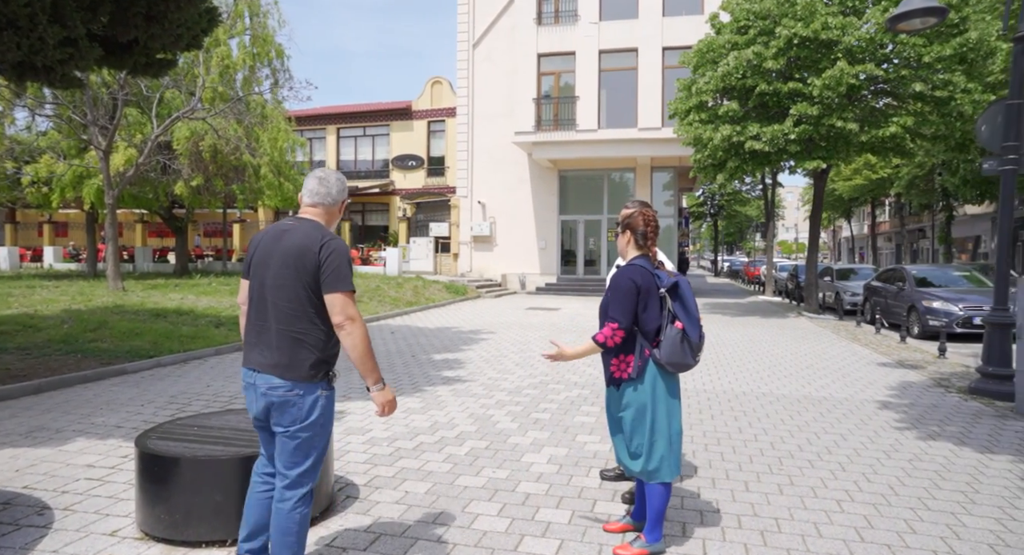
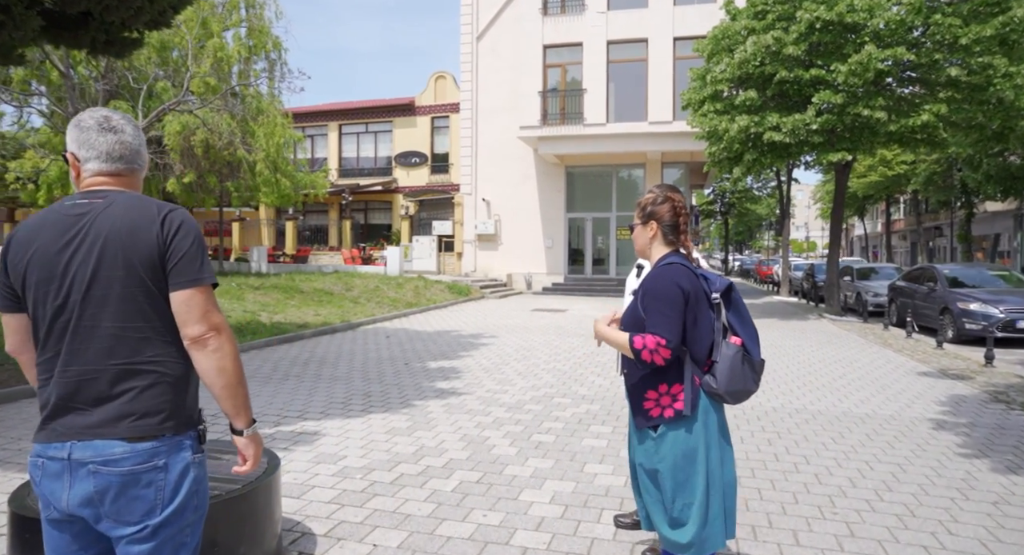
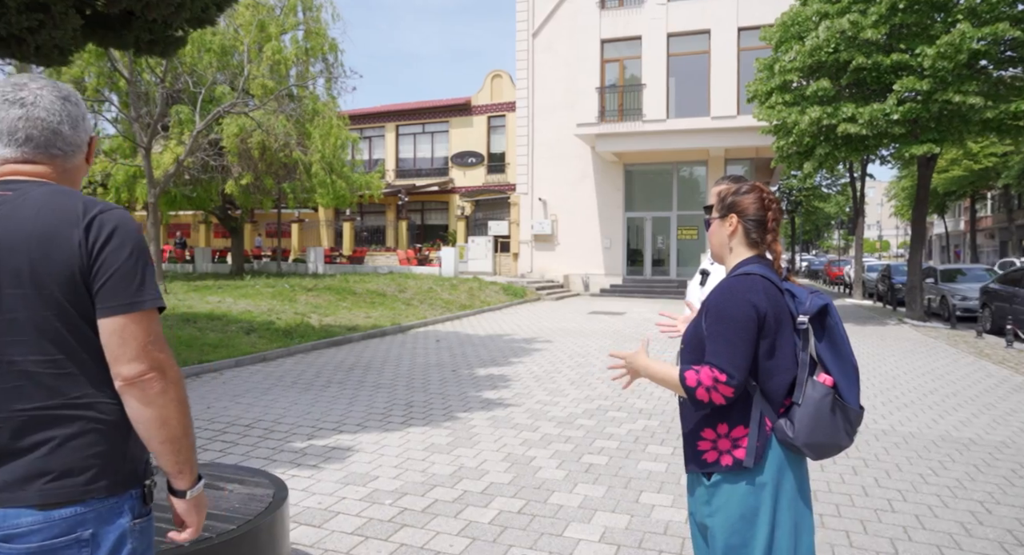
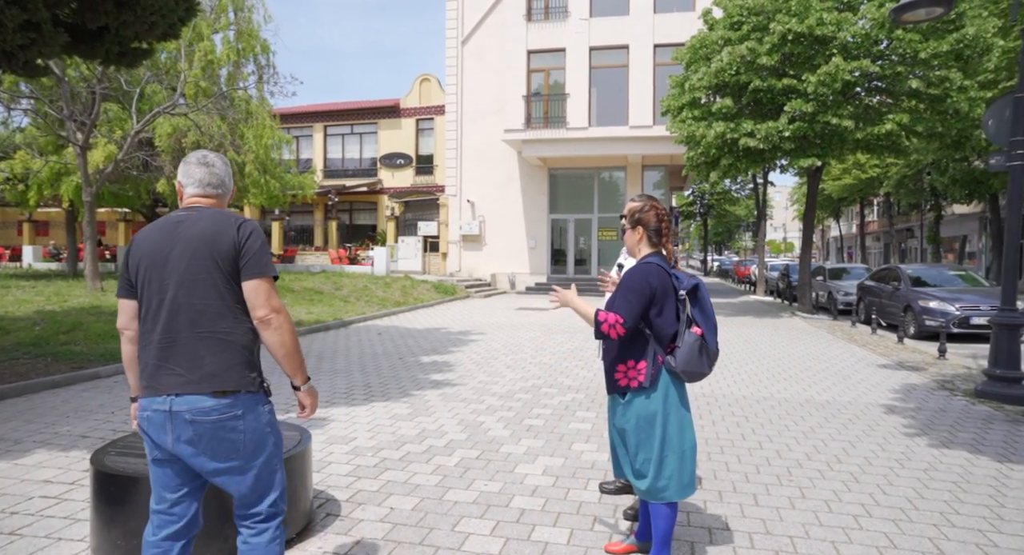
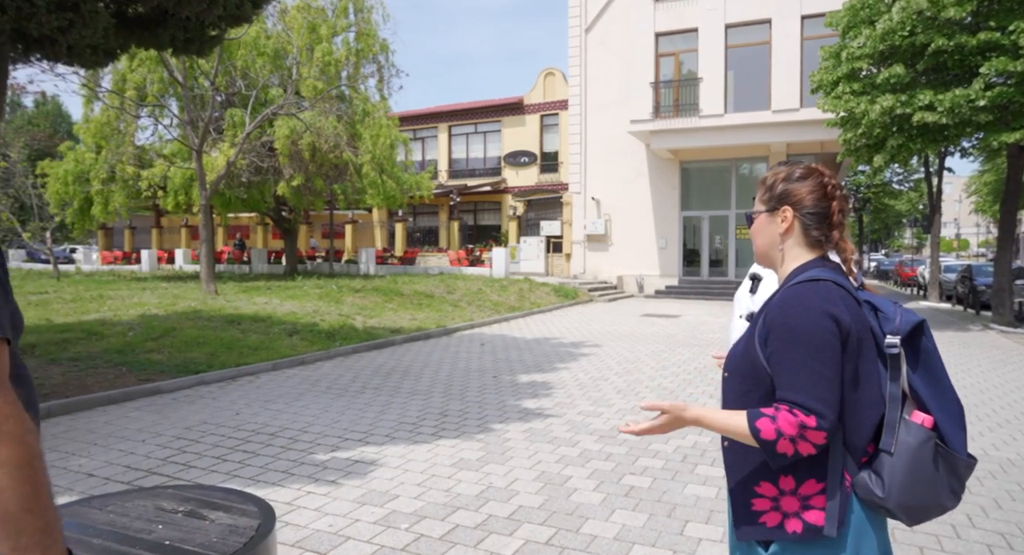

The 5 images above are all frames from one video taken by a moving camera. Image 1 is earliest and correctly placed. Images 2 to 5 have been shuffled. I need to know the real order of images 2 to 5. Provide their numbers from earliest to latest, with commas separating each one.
4, 2, 3, 5
